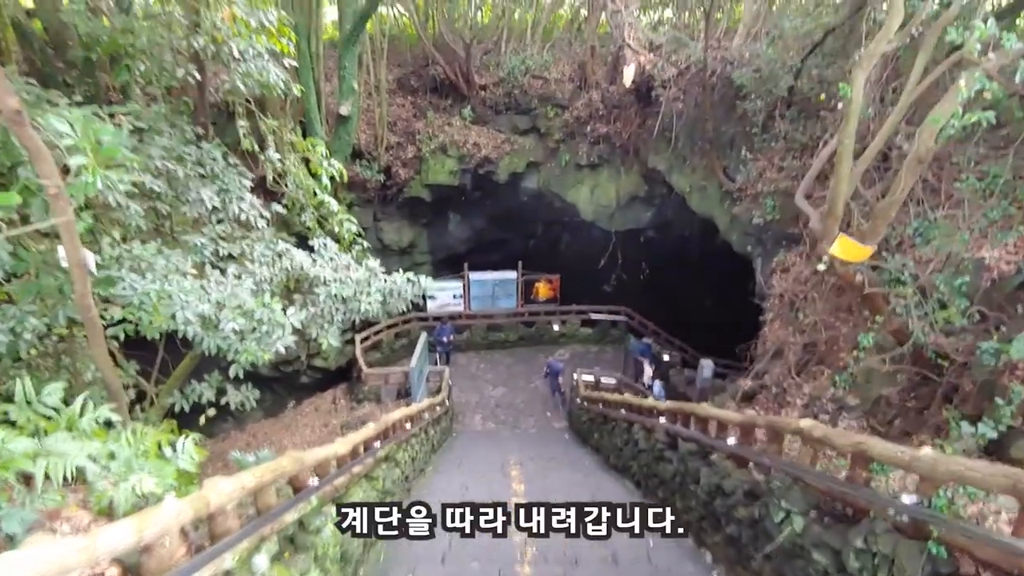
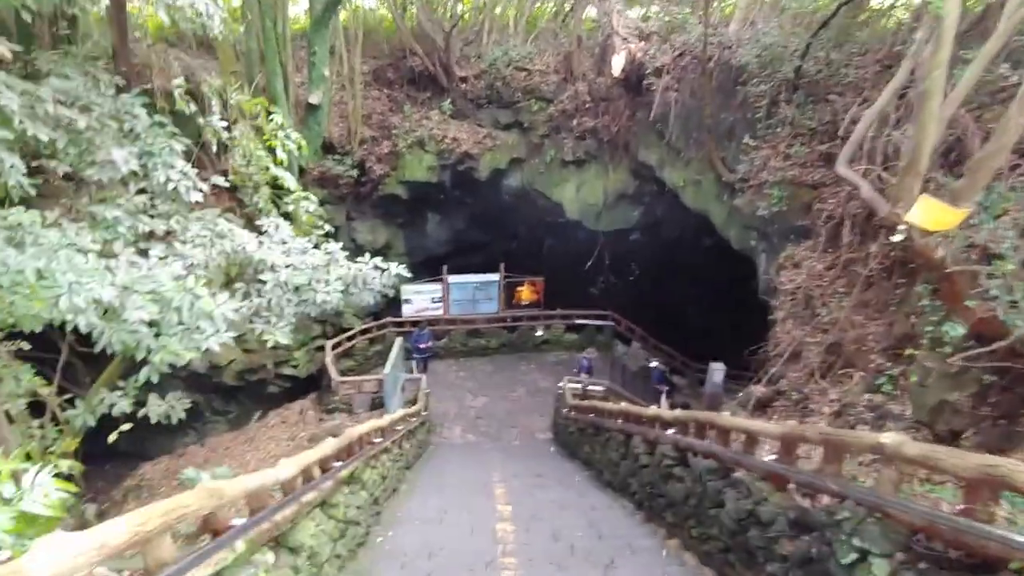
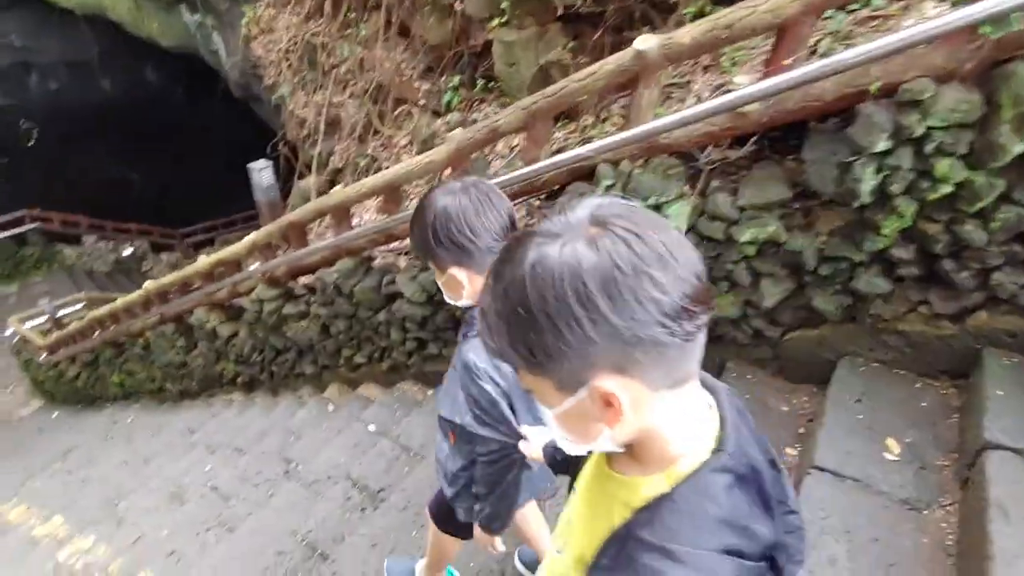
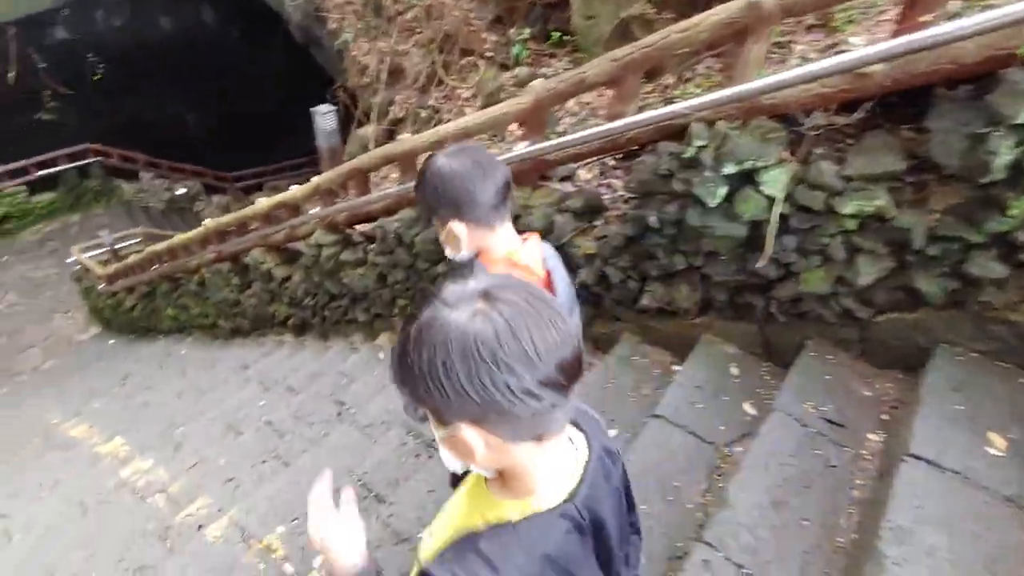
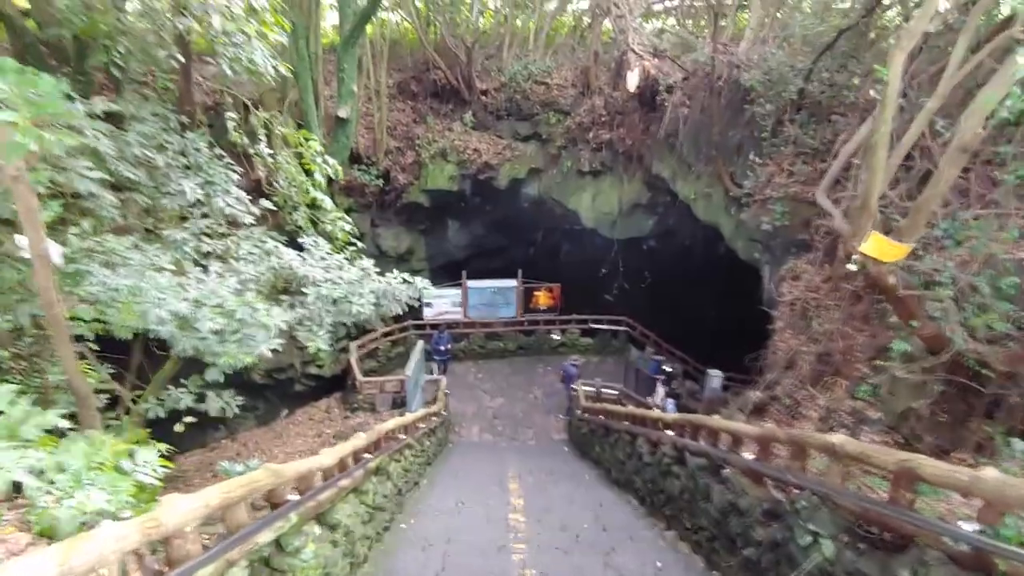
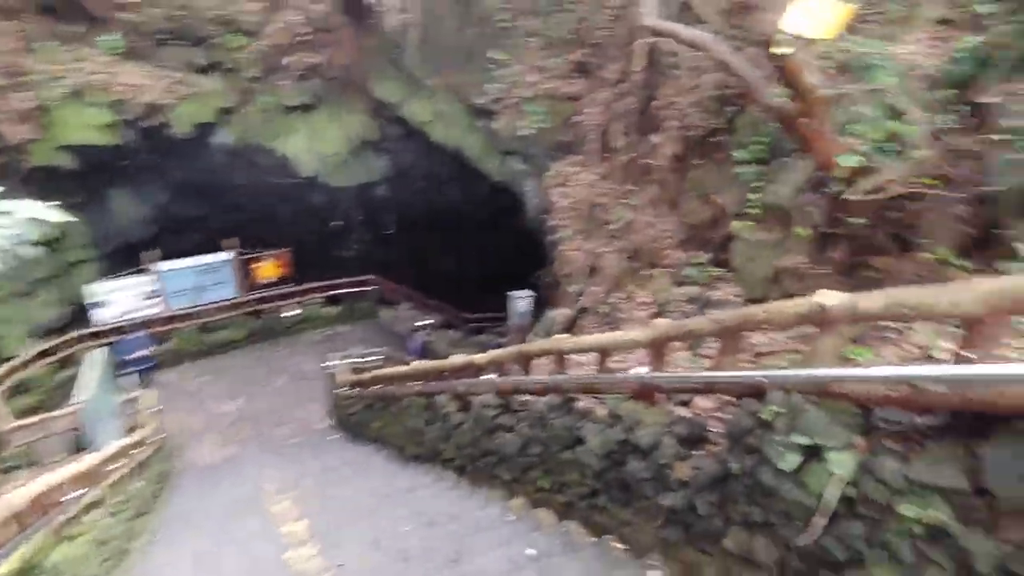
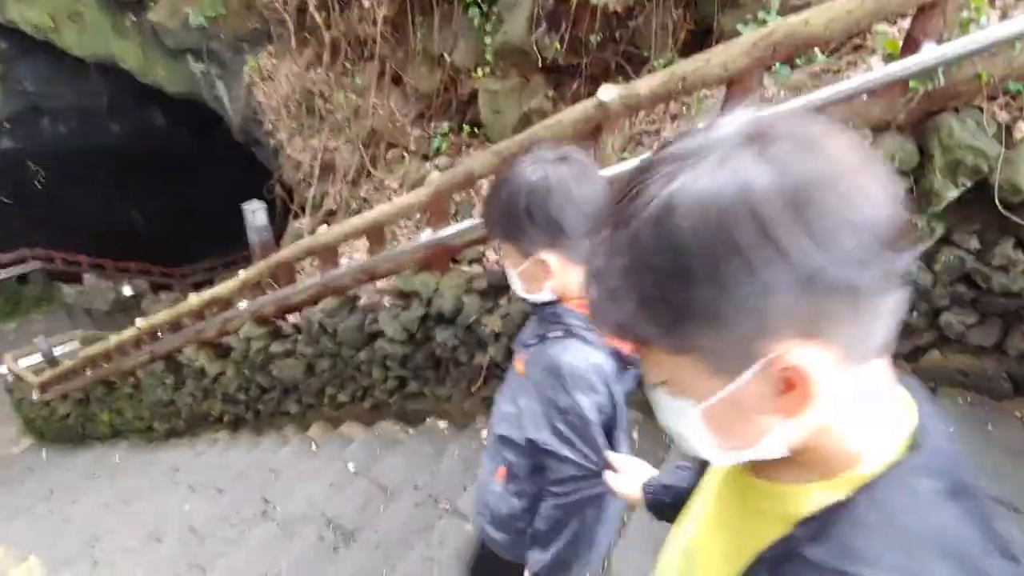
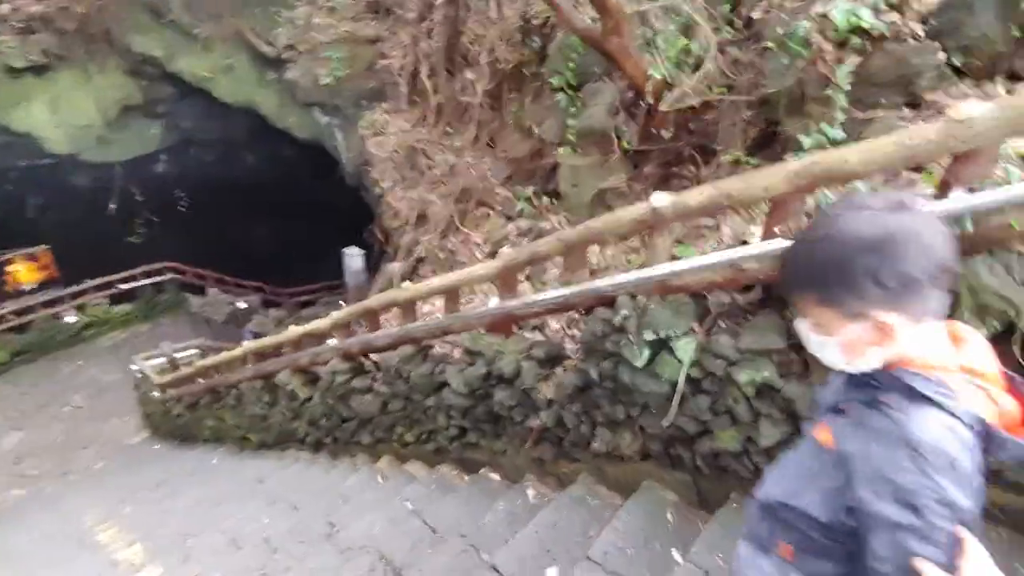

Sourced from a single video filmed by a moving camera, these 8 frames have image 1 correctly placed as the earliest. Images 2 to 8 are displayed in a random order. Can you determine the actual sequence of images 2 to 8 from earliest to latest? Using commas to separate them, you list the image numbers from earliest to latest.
5, 2, 6, 8, 7, 3, 4
